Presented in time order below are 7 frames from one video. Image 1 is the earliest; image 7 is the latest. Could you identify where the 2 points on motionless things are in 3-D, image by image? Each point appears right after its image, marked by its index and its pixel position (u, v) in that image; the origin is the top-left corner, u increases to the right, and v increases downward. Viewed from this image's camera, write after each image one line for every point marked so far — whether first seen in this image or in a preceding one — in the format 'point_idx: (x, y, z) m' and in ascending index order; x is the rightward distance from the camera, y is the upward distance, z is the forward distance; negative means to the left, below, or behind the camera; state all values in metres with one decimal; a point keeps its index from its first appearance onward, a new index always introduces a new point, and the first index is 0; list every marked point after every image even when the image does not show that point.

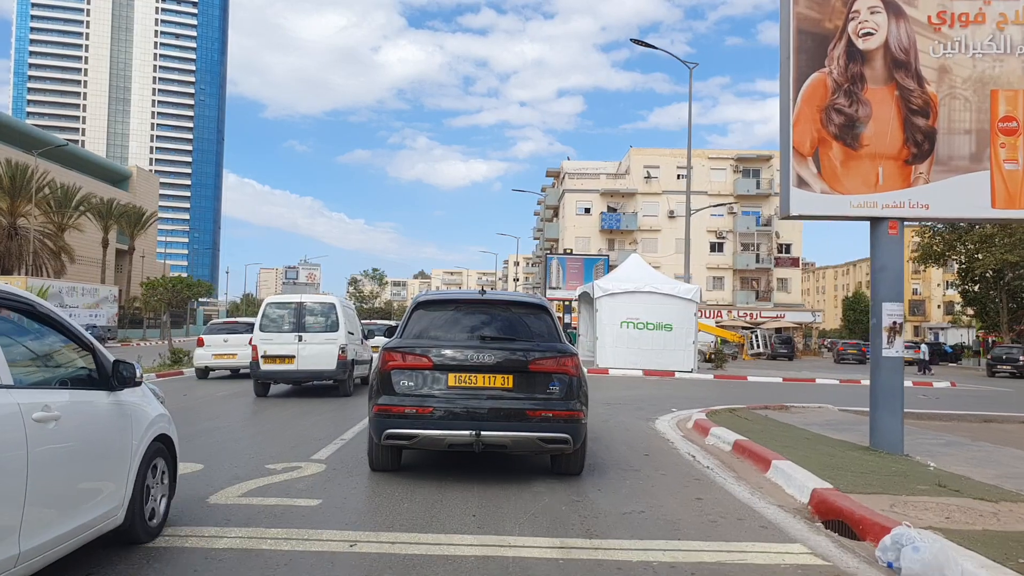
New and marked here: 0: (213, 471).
0: (-2.3, -1.4, +7.5) m
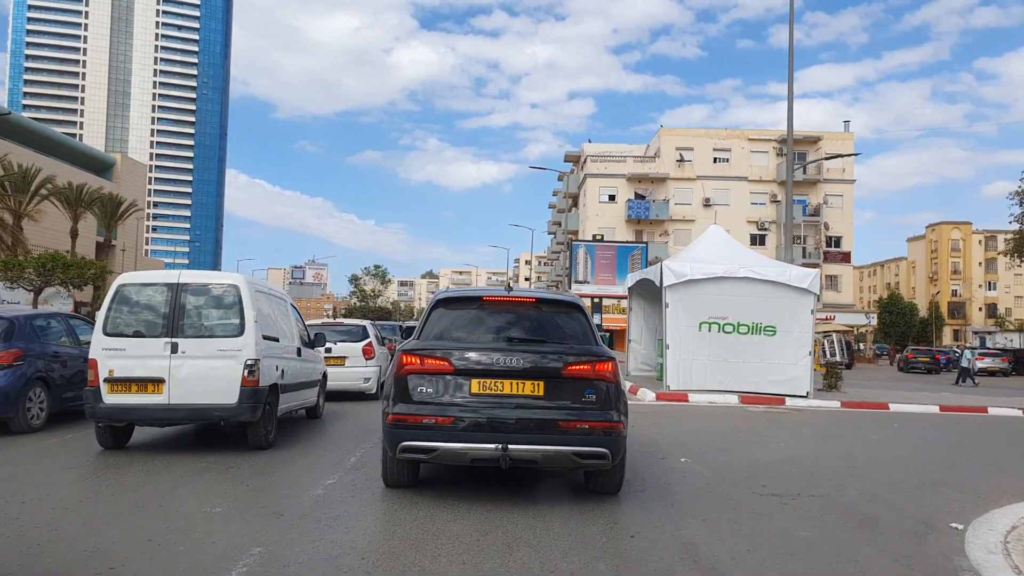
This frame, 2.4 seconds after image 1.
0: (-2.1, -1.3, +4.7) m
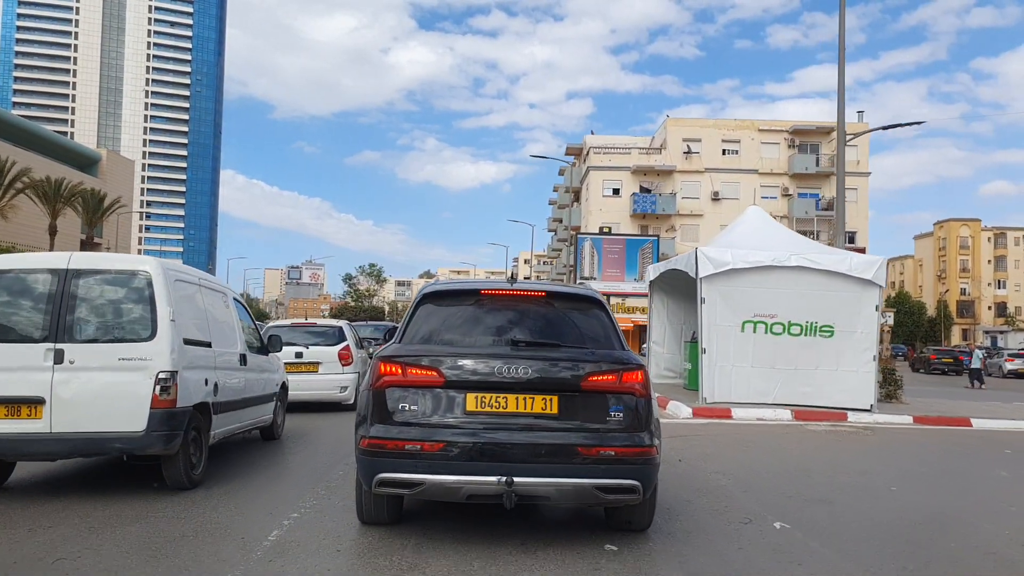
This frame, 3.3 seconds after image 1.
0: (-2.1, -1.3, +3.6) m
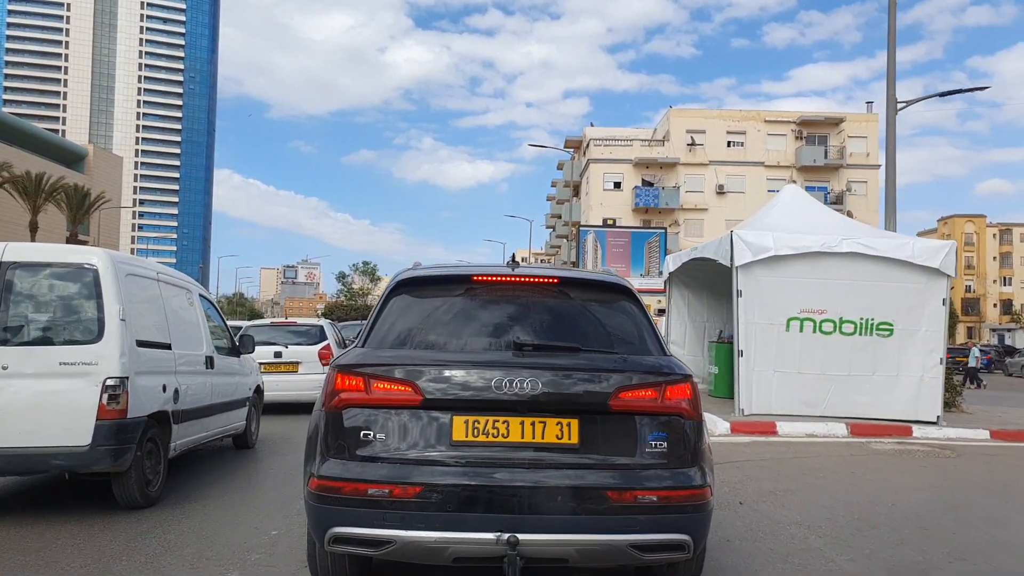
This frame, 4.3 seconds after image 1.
0: (-2.1, -1.2, +2.8) m
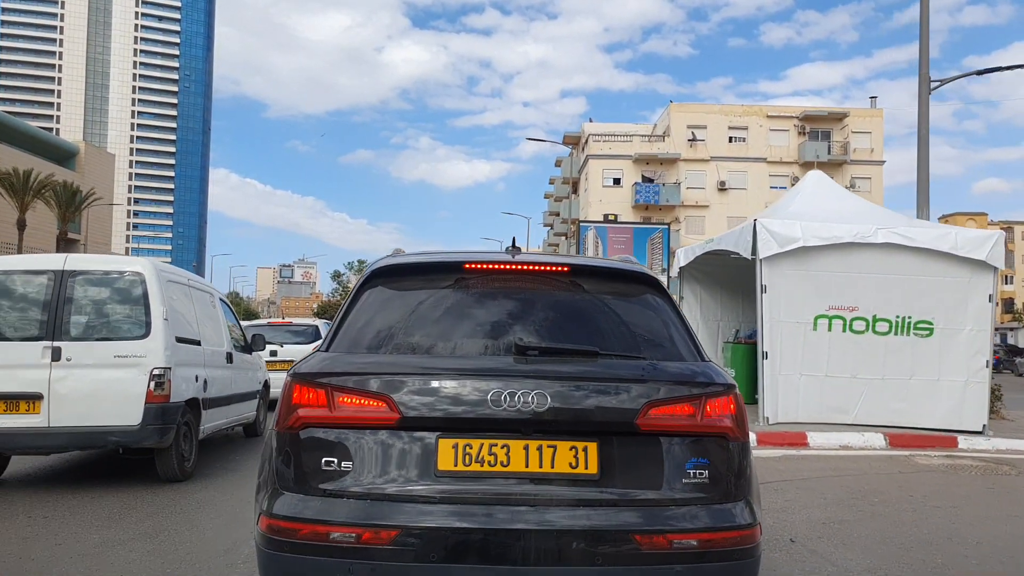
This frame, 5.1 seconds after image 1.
0: (-2.1, -1.2, +2.4) m
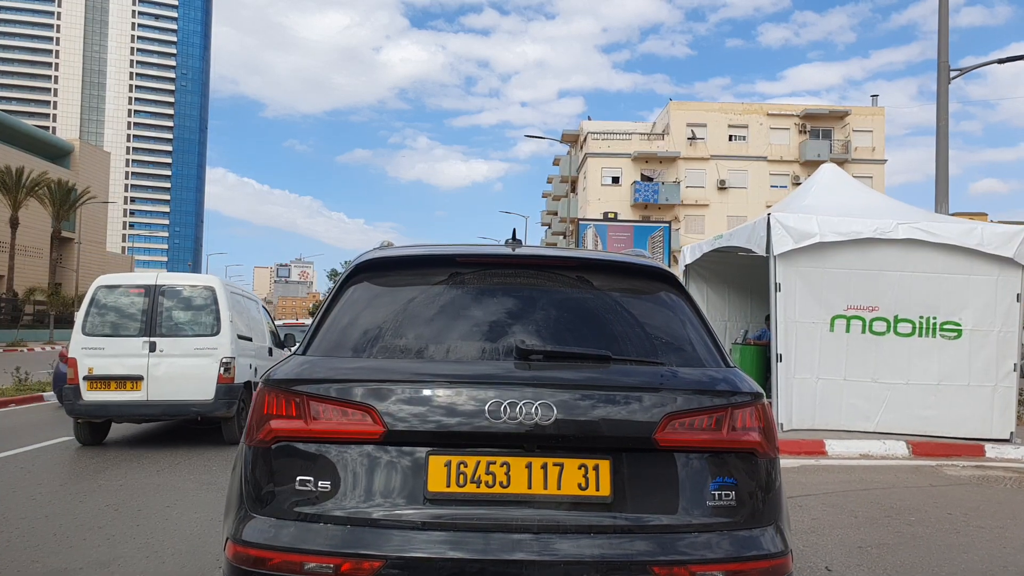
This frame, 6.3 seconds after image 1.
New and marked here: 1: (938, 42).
0: (-2.1, -1.2, +2.2) m
1: (+5.8, +3.3, +13.1) m
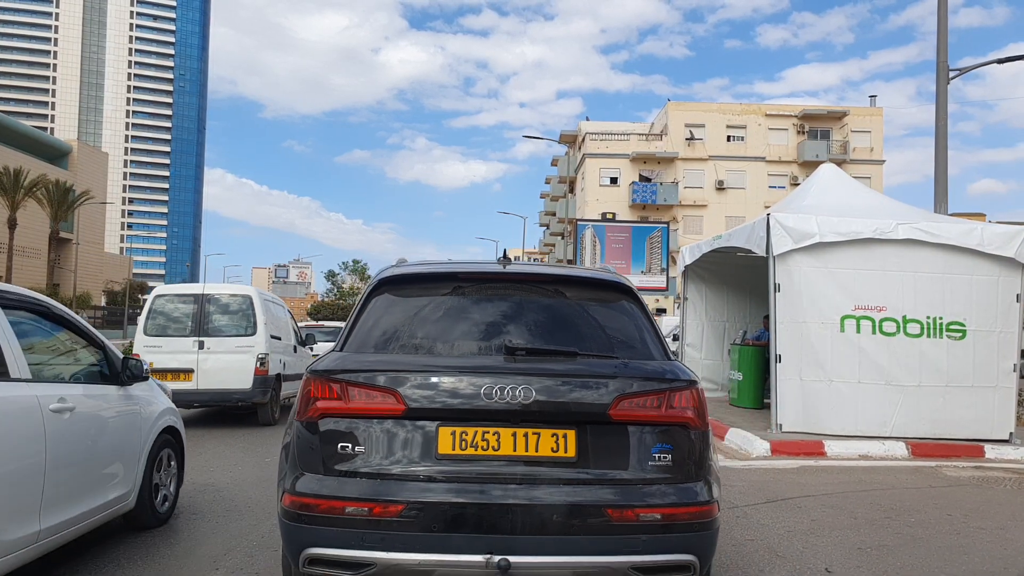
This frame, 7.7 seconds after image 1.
0: (-2.1, -1.2, +2.2) m
1: (+5.7, +3.3, +13.1) m
